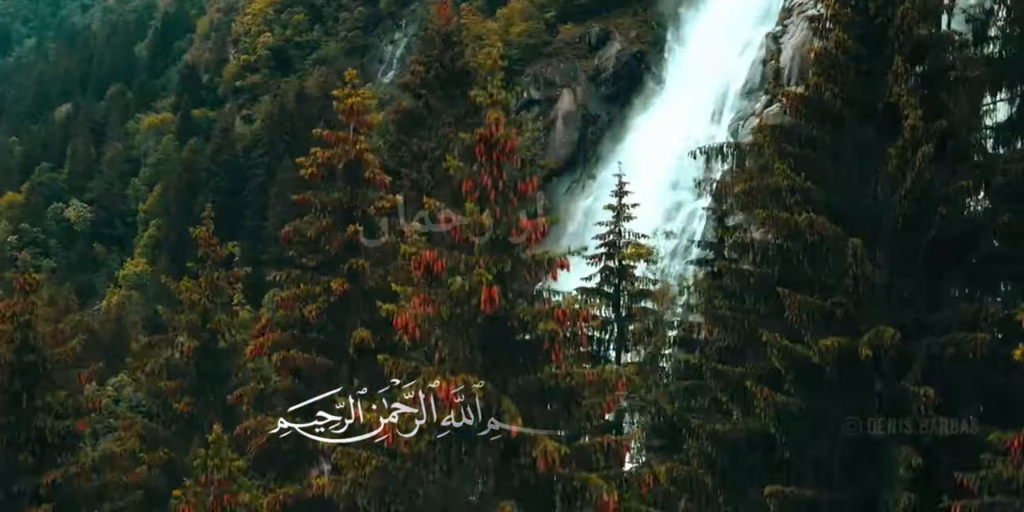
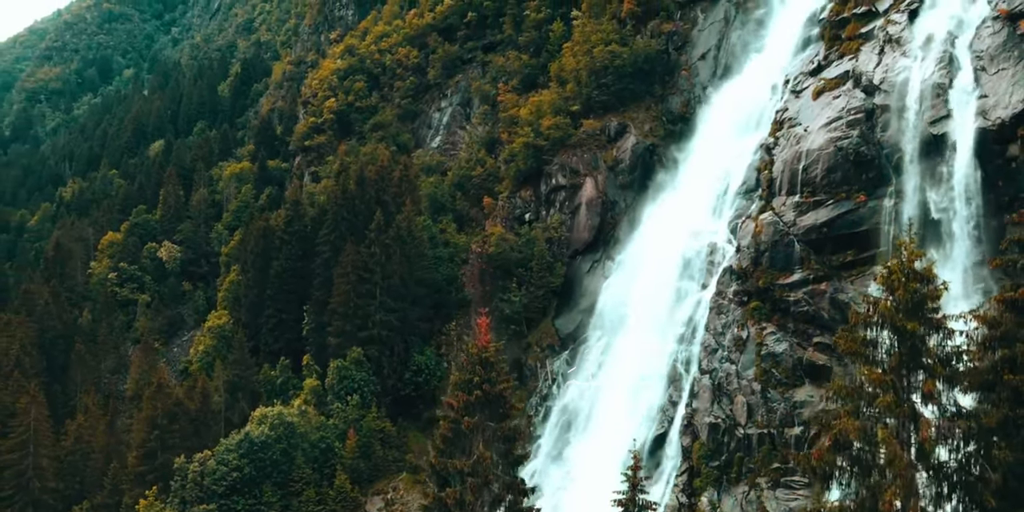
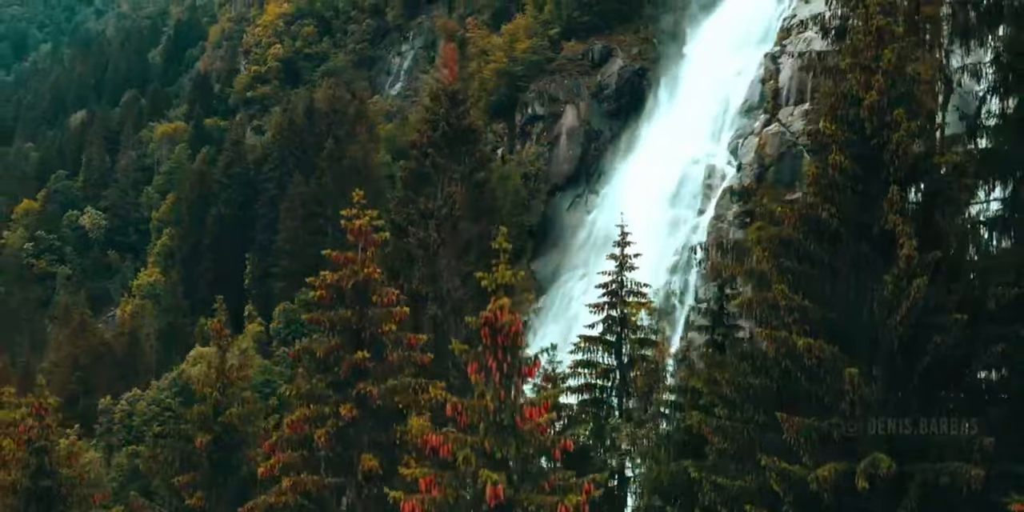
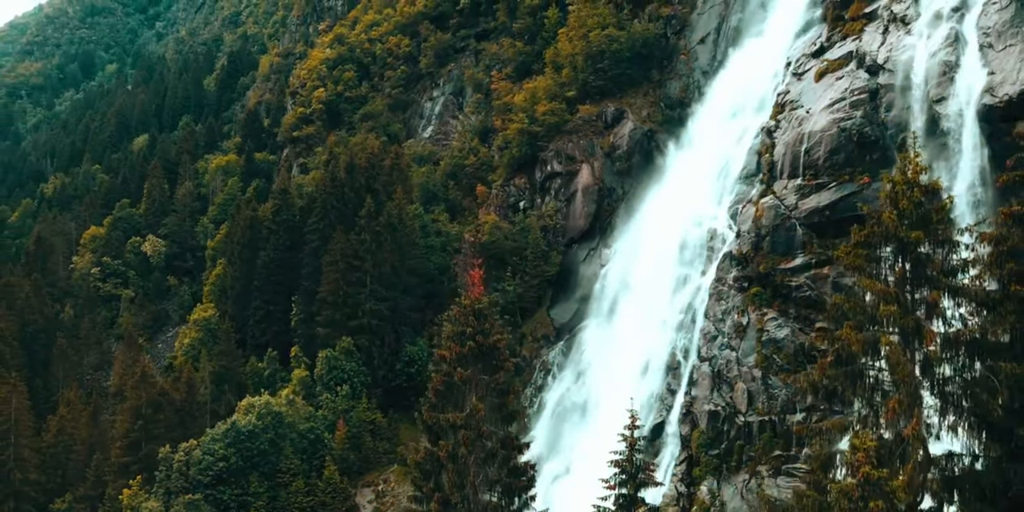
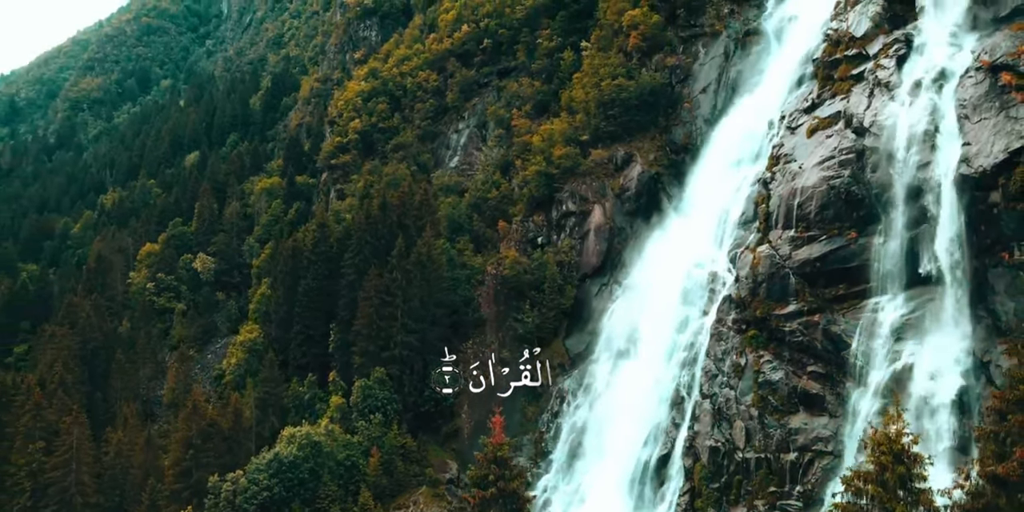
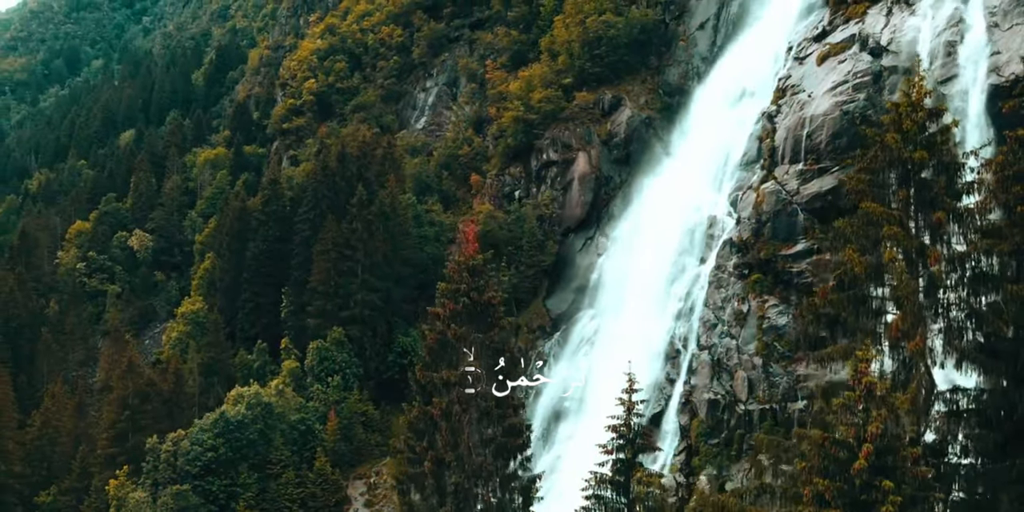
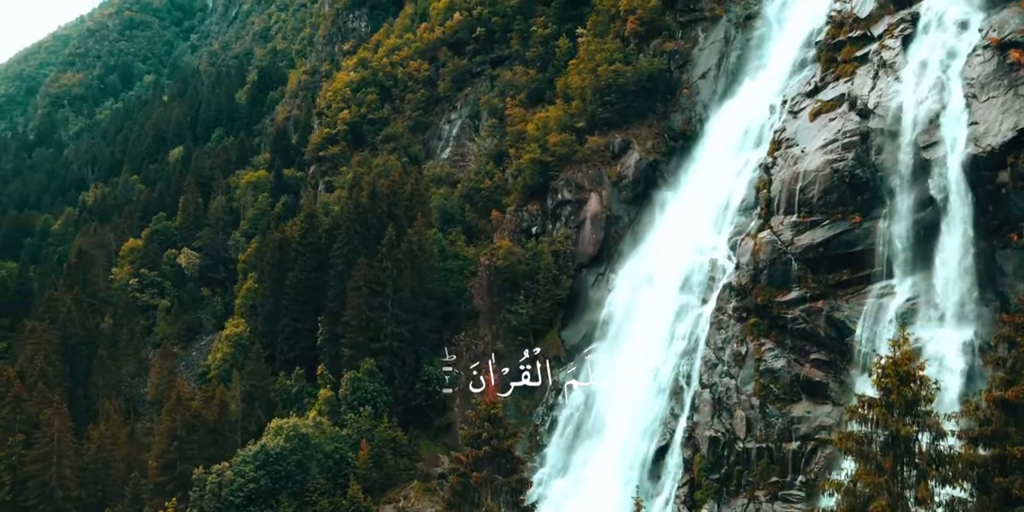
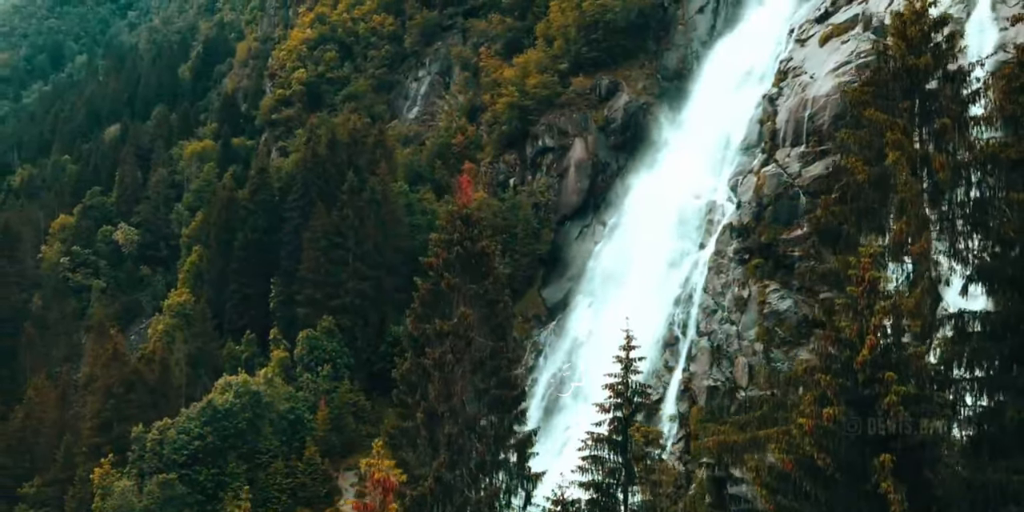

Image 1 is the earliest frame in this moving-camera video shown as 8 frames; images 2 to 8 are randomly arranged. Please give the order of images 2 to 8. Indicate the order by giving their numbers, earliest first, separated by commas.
3, 8, 6, 4, 2, 7, 5
